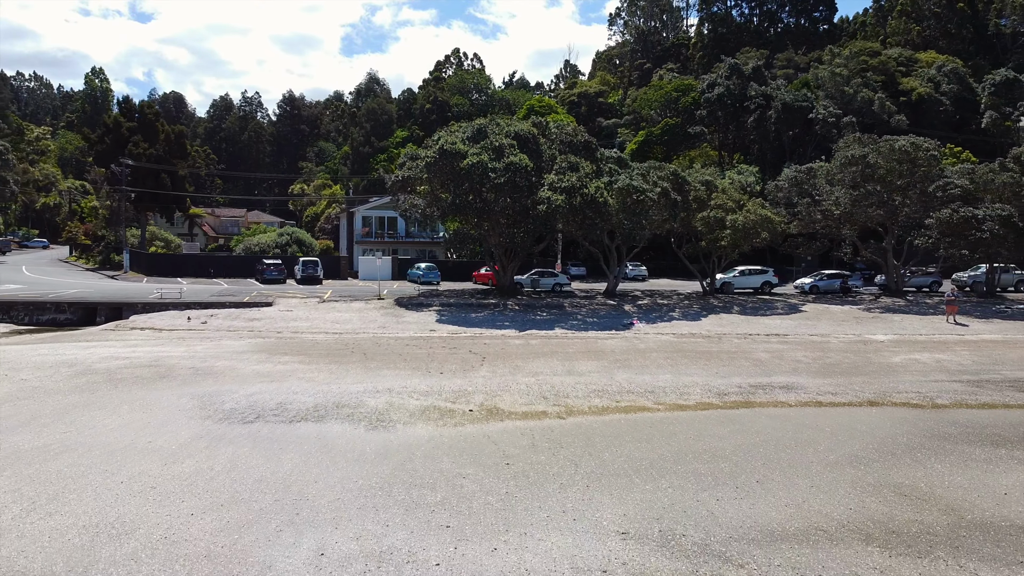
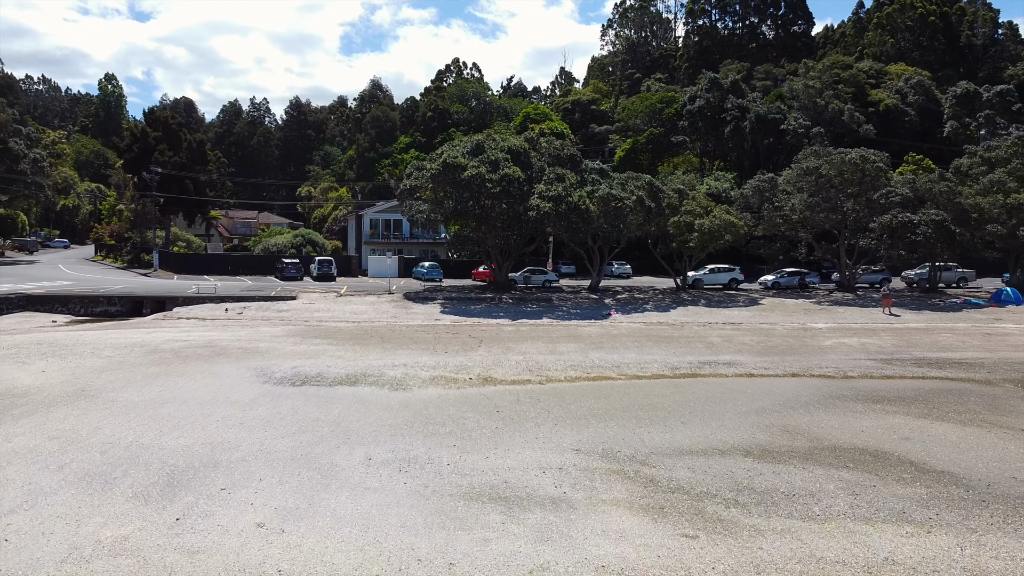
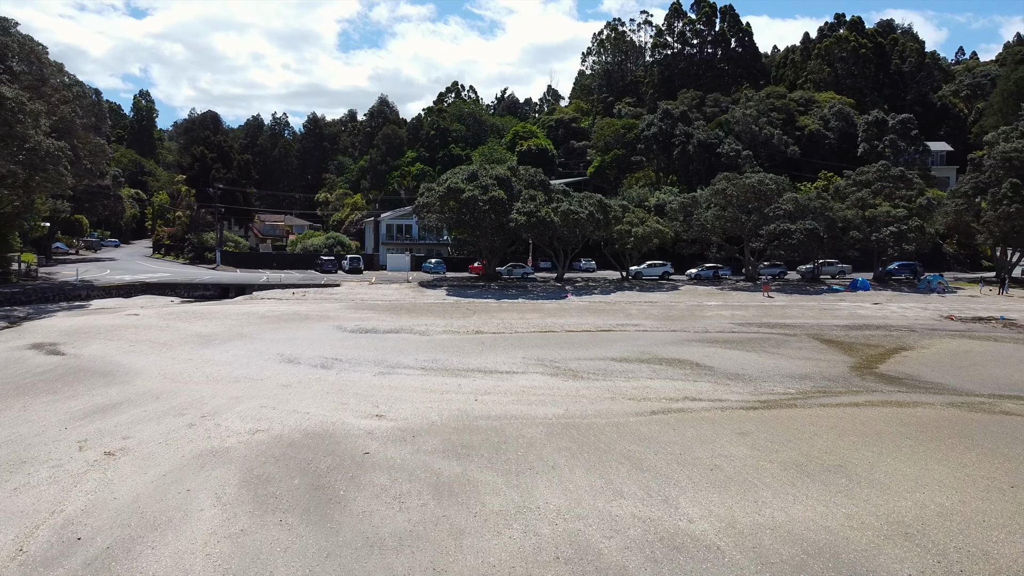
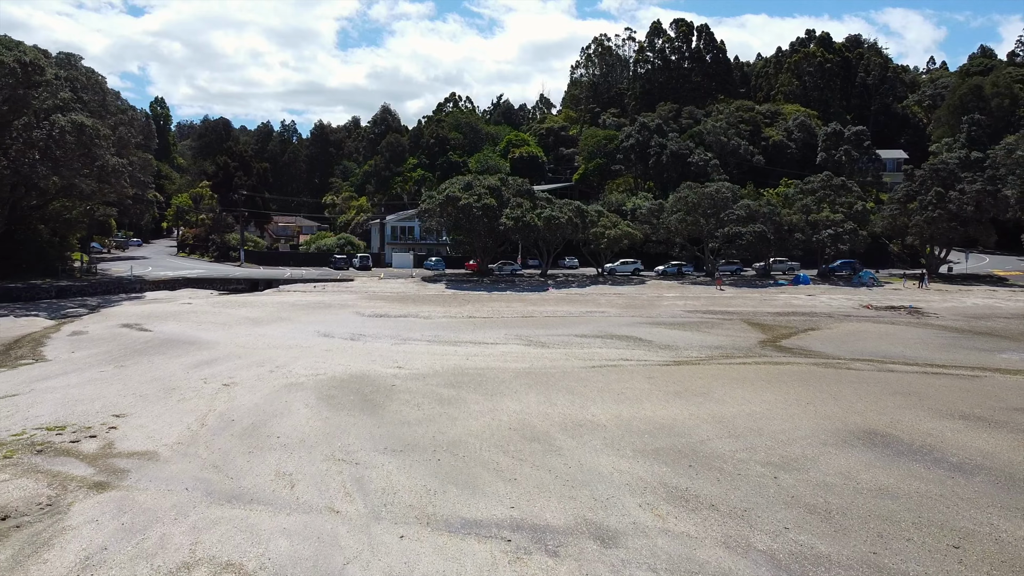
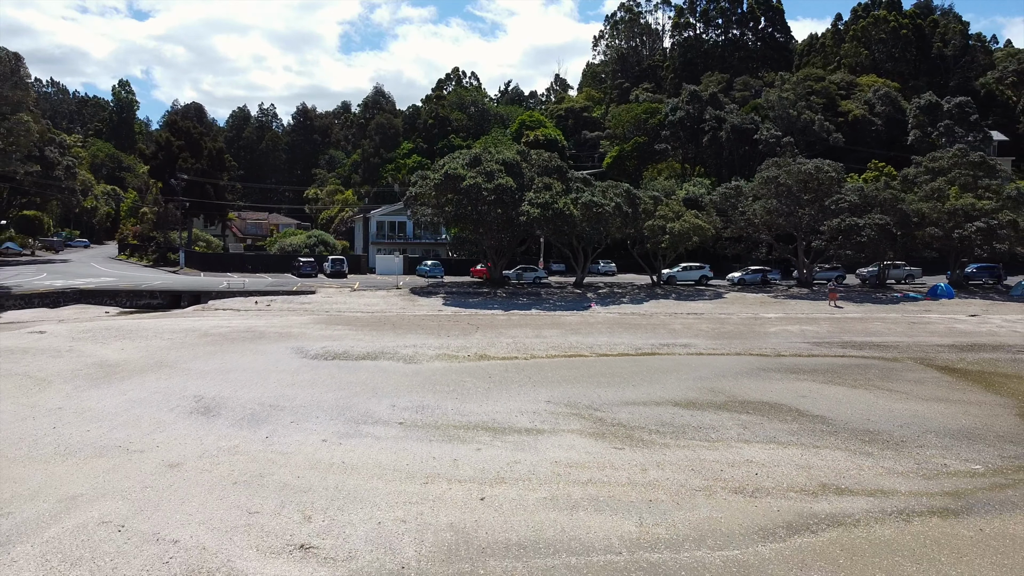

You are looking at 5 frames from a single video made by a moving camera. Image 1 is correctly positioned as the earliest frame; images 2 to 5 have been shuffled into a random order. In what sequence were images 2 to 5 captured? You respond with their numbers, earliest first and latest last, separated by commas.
2, 5, 3, 4
